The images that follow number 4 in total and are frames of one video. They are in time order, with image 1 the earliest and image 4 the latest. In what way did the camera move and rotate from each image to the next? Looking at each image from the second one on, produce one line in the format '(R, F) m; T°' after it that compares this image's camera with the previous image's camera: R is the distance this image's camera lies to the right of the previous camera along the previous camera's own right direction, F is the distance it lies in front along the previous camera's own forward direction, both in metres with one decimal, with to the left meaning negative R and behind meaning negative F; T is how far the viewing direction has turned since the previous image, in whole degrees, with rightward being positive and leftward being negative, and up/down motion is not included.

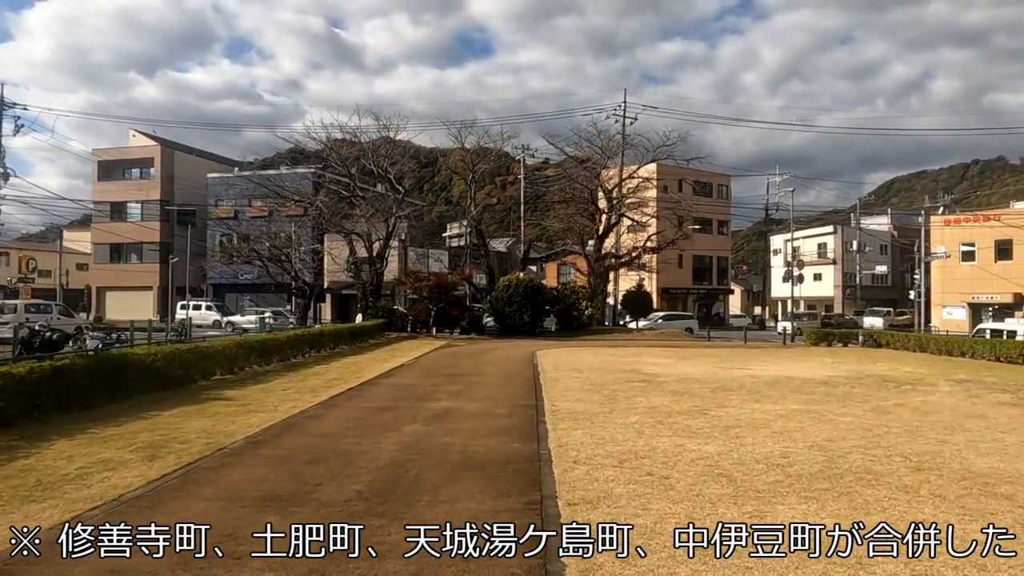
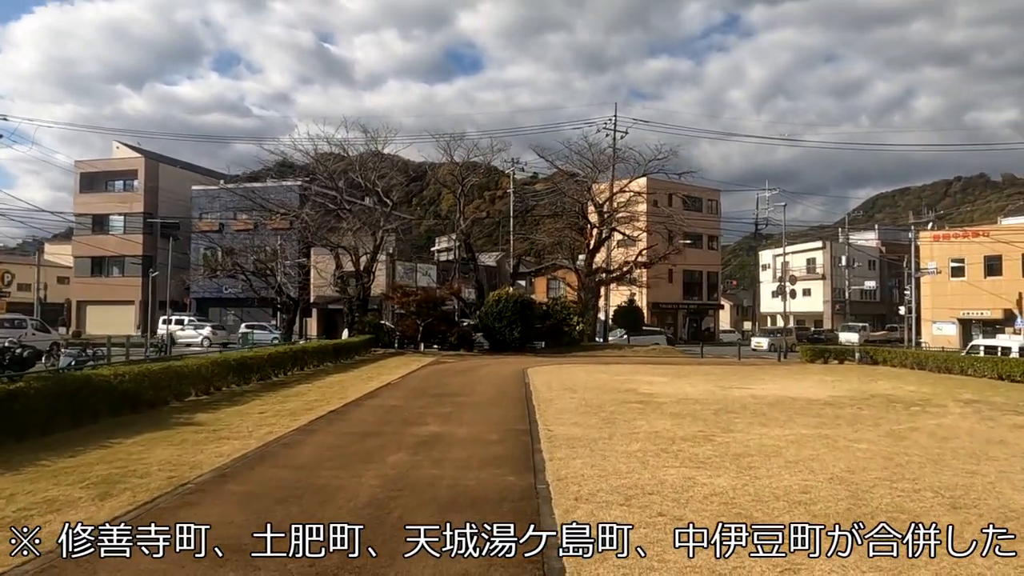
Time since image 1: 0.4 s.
(-0.1, +0.6) m; +1°
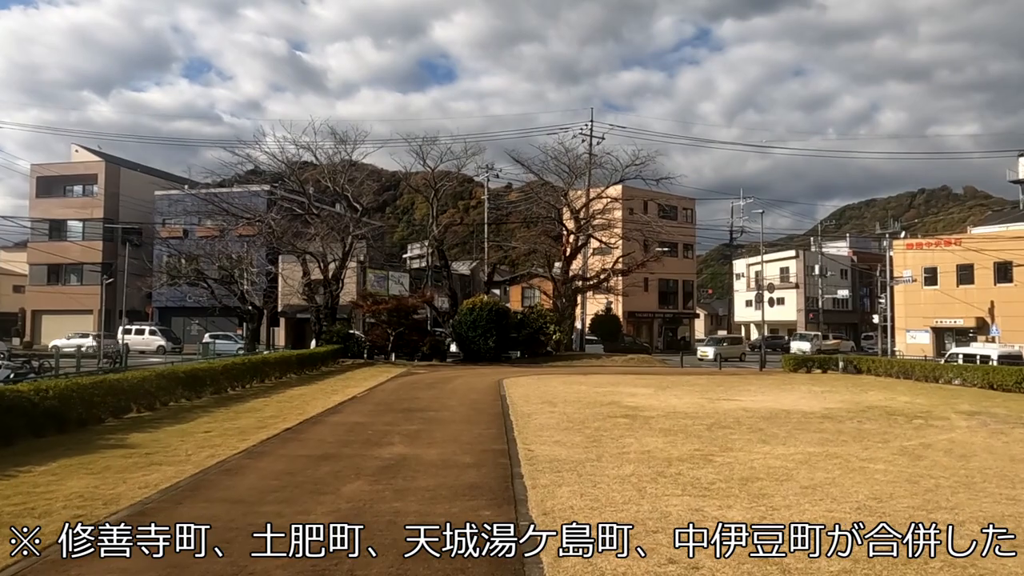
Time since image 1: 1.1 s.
(0.0, +1.1) m; +2°
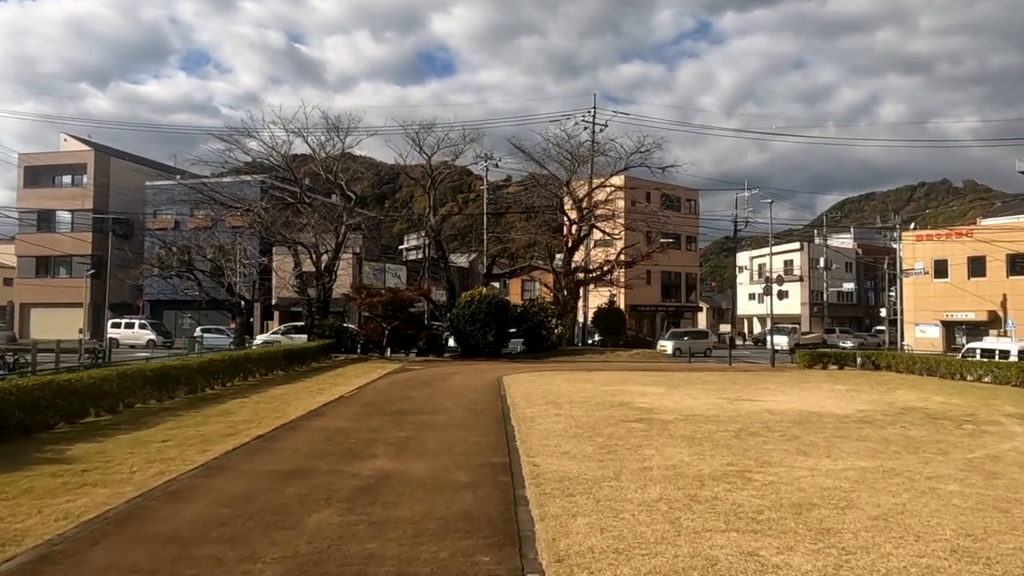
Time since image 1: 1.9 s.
(0.0, +1.3) m; 0°
